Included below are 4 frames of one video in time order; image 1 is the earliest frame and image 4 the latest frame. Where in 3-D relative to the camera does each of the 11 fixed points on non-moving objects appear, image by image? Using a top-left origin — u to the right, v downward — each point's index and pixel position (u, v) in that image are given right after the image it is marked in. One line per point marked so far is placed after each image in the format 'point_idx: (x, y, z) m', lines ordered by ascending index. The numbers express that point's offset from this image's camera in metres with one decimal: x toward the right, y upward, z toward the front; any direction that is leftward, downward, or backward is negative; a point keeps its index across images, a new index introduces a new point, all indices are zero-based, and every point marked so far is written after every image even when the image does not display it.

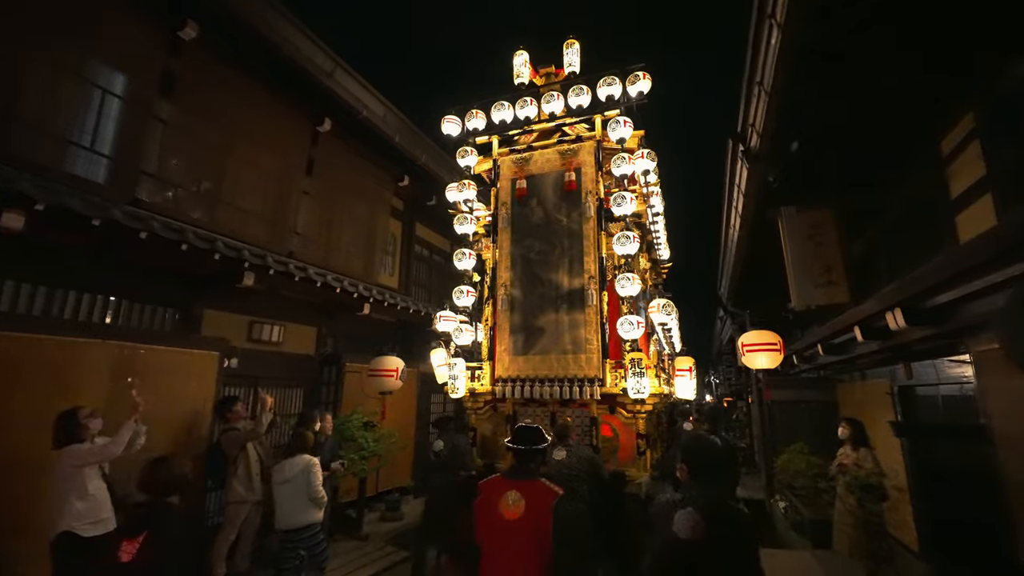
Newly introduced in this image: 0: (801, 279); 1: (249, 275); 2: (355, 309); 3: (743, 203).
0: (+4.9, +0.2, +6.9) m
1: (-4.6, +0.2, +7.3) m
2: (-3.9, -0.5, +10.0) m
3: (+4.2, +1.6, +7.5) m
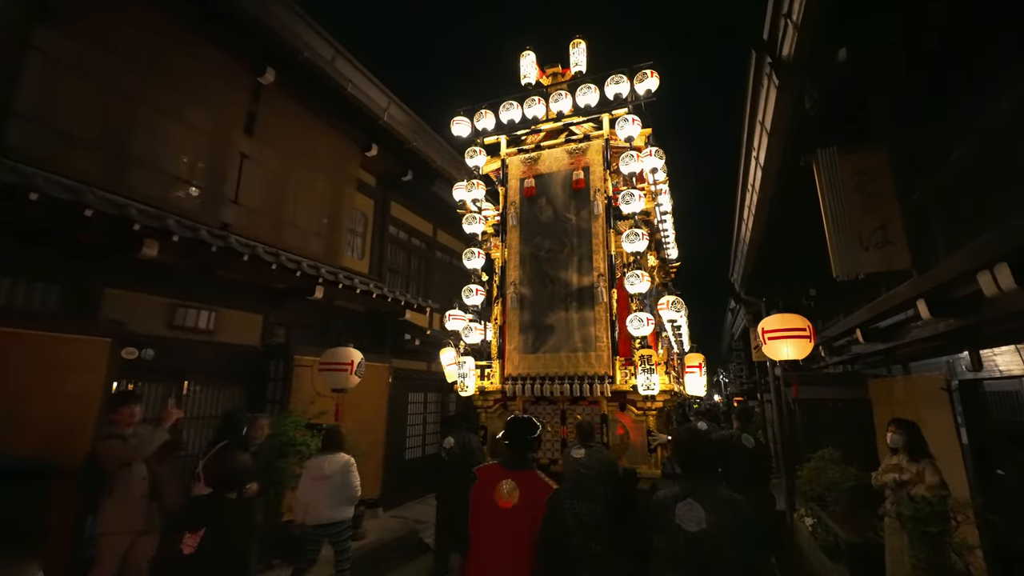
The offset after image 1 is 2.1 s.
0: (+4.4, +0.6, +5.4) m
1: (-5.1, +0.6, +5.9) m
2: (-4.4, -0.1, +8.7) m
3: (+3.6, +2.1, +5.9) m
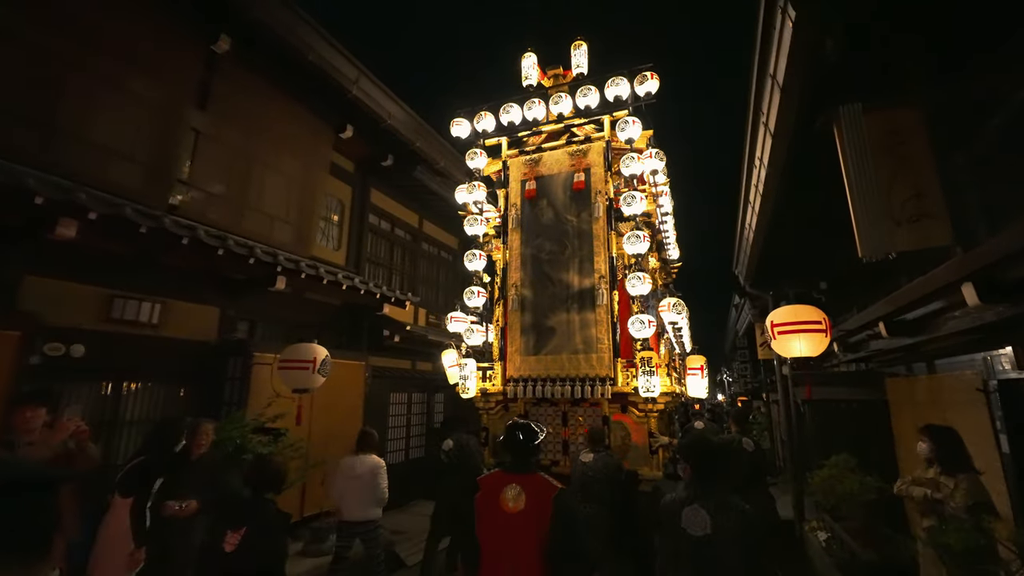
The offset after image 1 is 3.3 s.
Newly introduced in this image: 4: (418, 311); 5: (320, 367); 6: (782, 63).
0: (+4.0, +0.8, +4.6) m
1: (-5.5, +0.8, +5.1) m
2: (-4.7, +0.1, +7.9) m
3: (+3.3, +2.3, +5.1) m
4: (-3.1, -0.8, +13.7) m
5: (-3.5, -1.4, +7.5) m
6: (+3.1, +2.5, +4.8) m
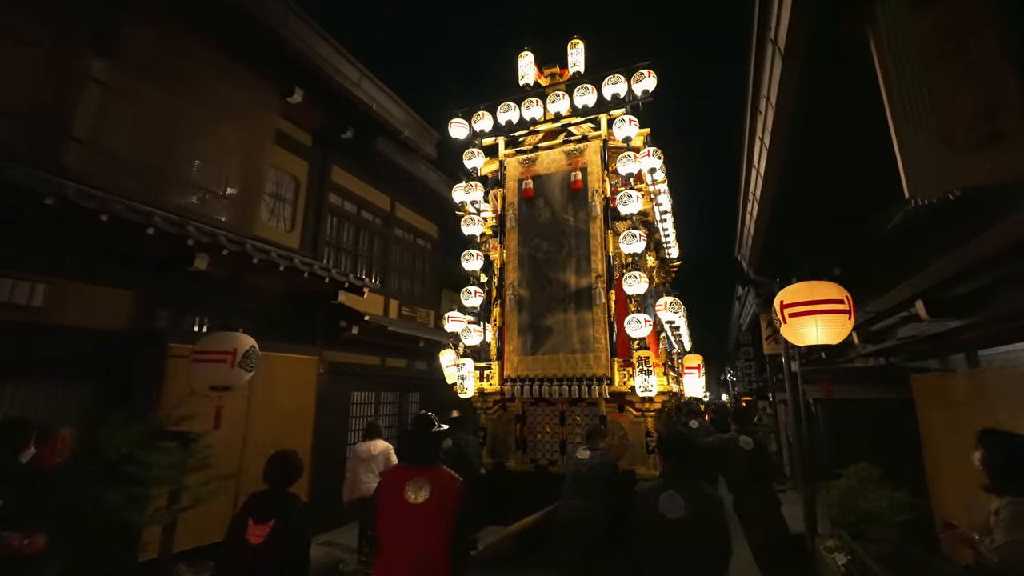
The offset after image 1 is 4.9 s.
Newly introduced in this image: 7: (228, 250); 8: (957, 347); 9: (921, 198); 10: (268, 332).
0: (+3.5, +1.2, +3.4) m
1: (-6.1, +1.1, +3.9) m
2: (-5.3, +0.4, +6.7) m
3: (+2.7, +2.6, +4.0) m
4: (-3.7, -0.4, +12.5) m
5: (-4.0, -1.1, +6.3) m
6: (+2.5, +2.9, +3.6) m
7: (-4.5, +0.6, +6.7) m
8: (+6.5, -0.8, +6.0) m
9: (+3.3, +0.7, +3.3) m
10: (-5.0, -0.9, +8.5) m
